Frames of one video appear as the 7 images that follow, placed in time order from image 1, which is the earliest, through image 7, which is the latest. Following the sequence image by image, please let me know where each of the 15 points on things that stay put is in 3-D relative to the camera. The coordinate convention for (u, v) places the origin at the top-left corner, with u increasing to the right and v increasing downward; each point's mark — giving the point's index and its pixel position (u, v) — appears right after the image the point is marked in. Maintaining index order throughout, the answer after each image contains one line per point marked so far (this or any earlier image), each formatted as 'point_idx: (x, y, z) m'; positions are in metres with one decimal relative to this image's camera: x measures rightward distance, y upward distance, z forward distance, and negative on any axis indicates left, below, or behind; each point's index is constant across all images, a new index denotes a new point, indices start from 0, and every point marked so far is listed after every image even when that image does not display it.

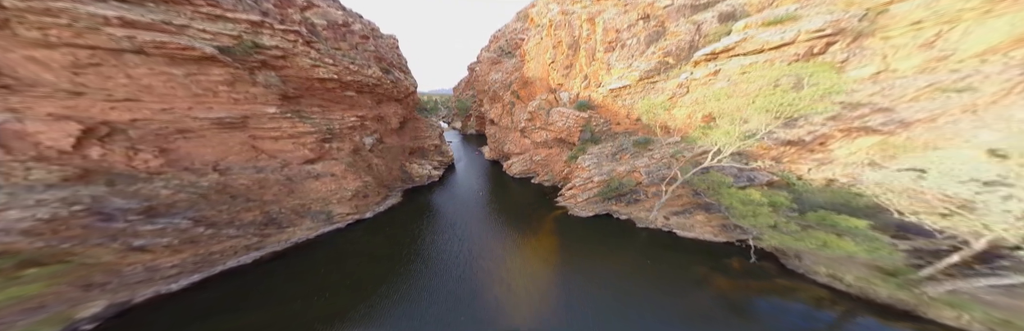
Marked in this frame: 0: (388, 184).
0: (-12.8, -1.7, +18.9) m
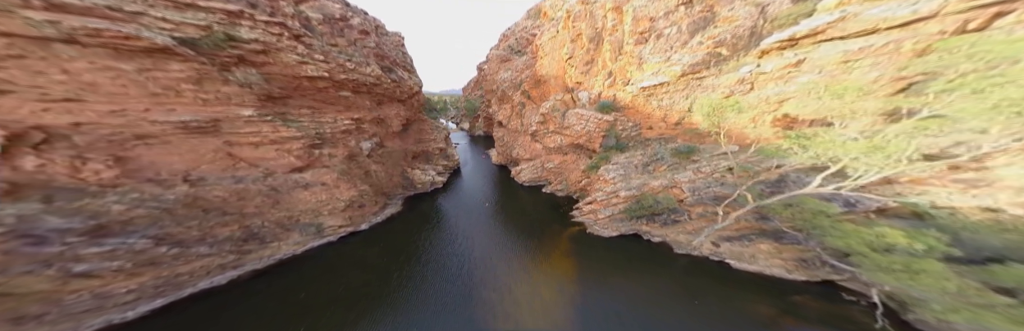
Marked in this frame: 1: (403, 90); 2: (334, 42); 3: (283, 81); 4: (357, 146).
0: (-12.1, -2.2, +17.7) m
1: (-10.8, +6.8, +18.0) m
2: (-11.5, +8.0, +13.1) m
3: (-11.7, +4.4, +10.4) m
4: (-11.6, +1.4, +14.2) m
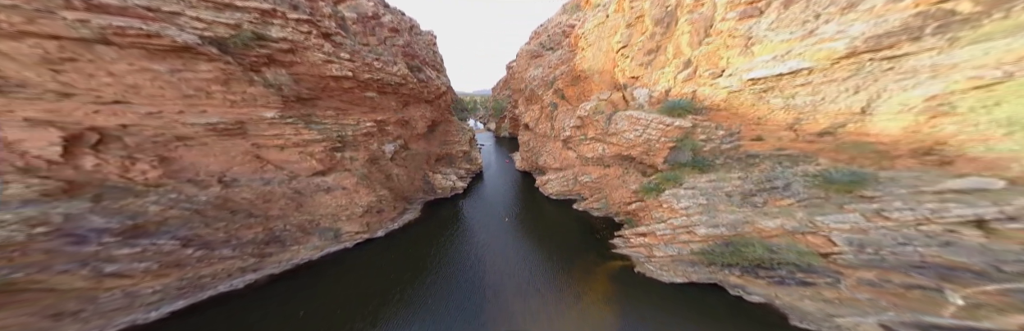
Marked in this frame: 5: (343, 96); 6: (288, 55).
0: (-9.4, -2.4, +17.3) m
1: (-7.8, +6.5, +17.4) m
2: (-9.2, +7.8, +12.8) m
3: (-9.9, +4.2, +10.1) m
4: (-9.4, +1.2, +13.9) m
5: (-9.5, +3.8, +11.3) m
6: (-10.1, +5.0, +9.3) m
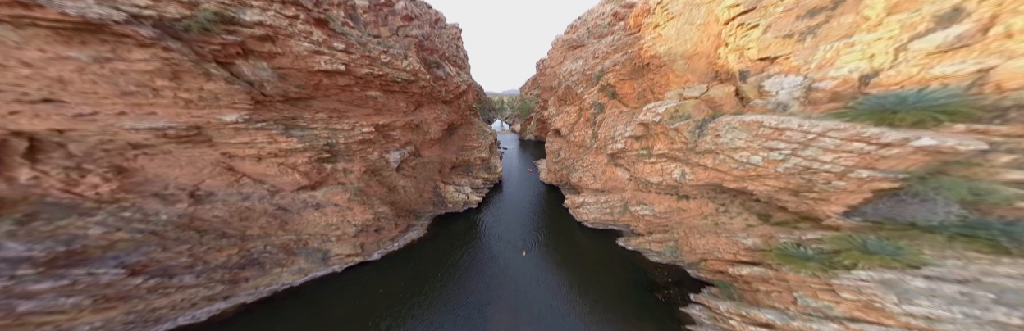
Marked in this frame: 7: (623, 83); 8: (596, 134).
0: (-7.2, -3.3, +15.1) m
1: (-5.2, +5.5, +15.2) m
2: (-7.1, +7.1, +10.8) m
3: (-8.4, +3.6, +8.1) m
4: (-7.5, +0.4, +11.7) m
5: (-7.8, +3.2, +9.3) m
6: (-8.6, +4.4, +7.3) m
7: (+6.5, +4.7, +11.6) m
8: (+5.6, +2.1, +13.1) m
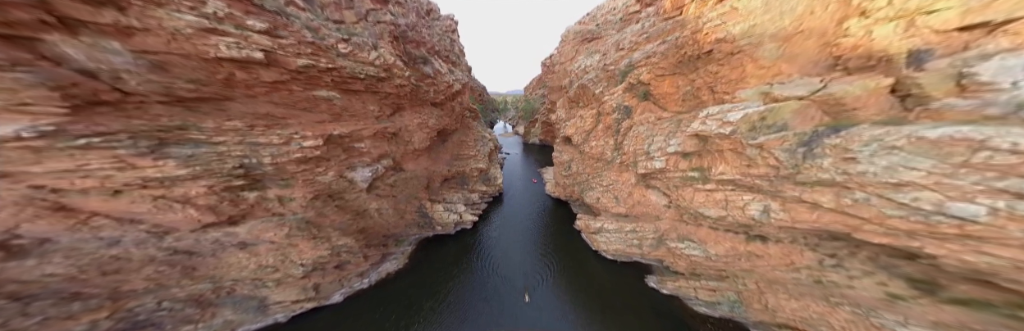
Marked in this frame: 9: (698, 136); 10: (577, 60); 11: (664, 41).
0: (-7.2, -4.3, +12.3) m
1: (-5.1, +4.5, +12.5) m
2: (-7.1, +6.1, +8.2) m
3: (-8.3, +2.7, +5.4) m
4: (-7.4, -0.6, +9.0) m
5: (-7.8, +2.2, +6.6) m
6: (-8.5, +3.5, +4.7) m
7: (+6.6, +3.7, +9.1) m
8: (+5.7, +1.1, +10.5) m
9: (+6.9, +1.0, +7.3) m
10: (+5.2, +8.4, +16.1) m
11: (+6.5, +5.2, +8.4) m
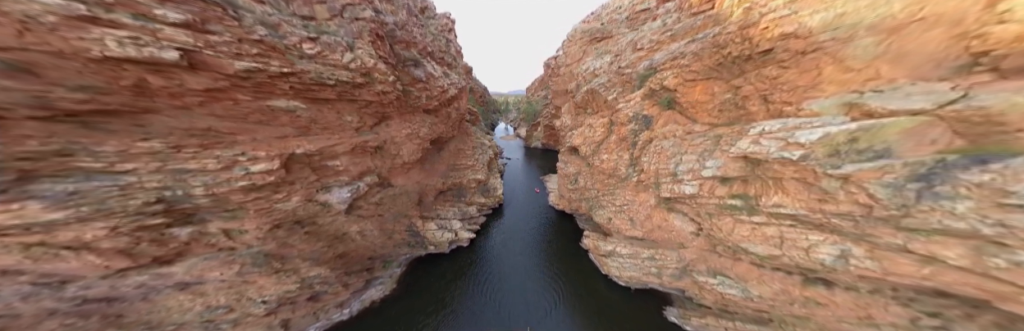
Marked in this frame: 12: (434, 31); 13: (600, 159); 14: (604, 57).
0: (-7.2, -5.1, +10.9) m
1: (-5.1, +3.7, +11.2) m
2: (-7.1, +5.4, +6.9) m
3: (-8.3, +2.0, +4.1) m
4: (-7.4, -1.3, +7.6) m
5: (-7.8, +1.5, +5.3) m
6: (-8.6, +2.8, +3.4) m
7: (+6.5, +2.9, +7.7) m
8: (+5.7, +0.3, +9.0) m
9: (+6.8, +0.2, +5.9) m
10: (+5.3, +7.6, +14.8) m
11: (+6.4, +4.4, +7.1) m
12: (-5.9, +10.1, +15.2) m
13: (+4.6, +0.3, +10.6) m
14: (+5.3, +6.3, +11.6) m
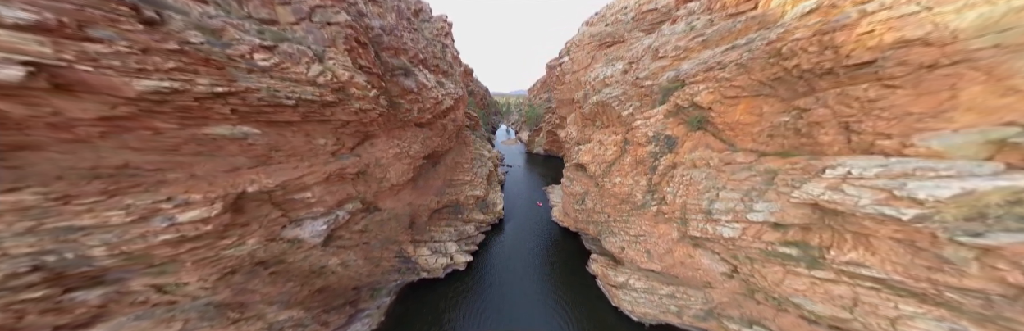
0: (-7.2, -6.1, +9.7) m
1: (-5.1, +2.7, +10.1) m
2: (-7.2, +4.4, +5.8) m
3: (-8.4, +1.0, +3.0) m
4: (-7.5, -2.3, +6.5) m
5: (-7.9, +0.5, +4.1) m
6: (-8.7, +1.8, +2.3) m
7: (+6.5, +1.9, +6.4) m
8: (+5.6, -0.7, +7.8) m
9: (+6.7, -0.7, +4.6) m
10: (+5.3, +6.6, +13.6) m
11: (+6.4, +3.5, +5.8) m
12: (-5.9, +9.1, +14.1) m
13: (+4.6, -0.7, +9.3) m
14: (+5.3, +5.3, +10.4) m
